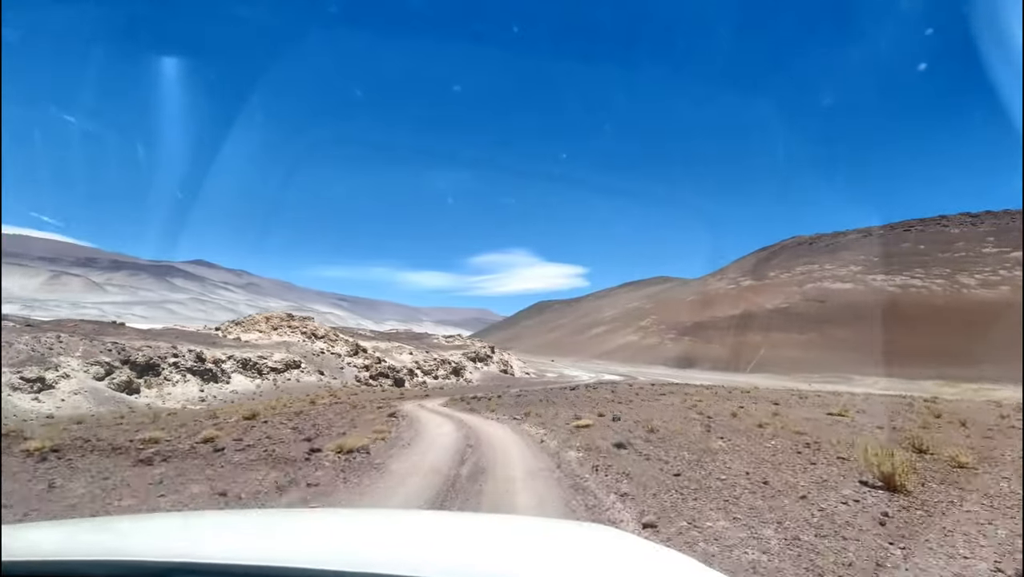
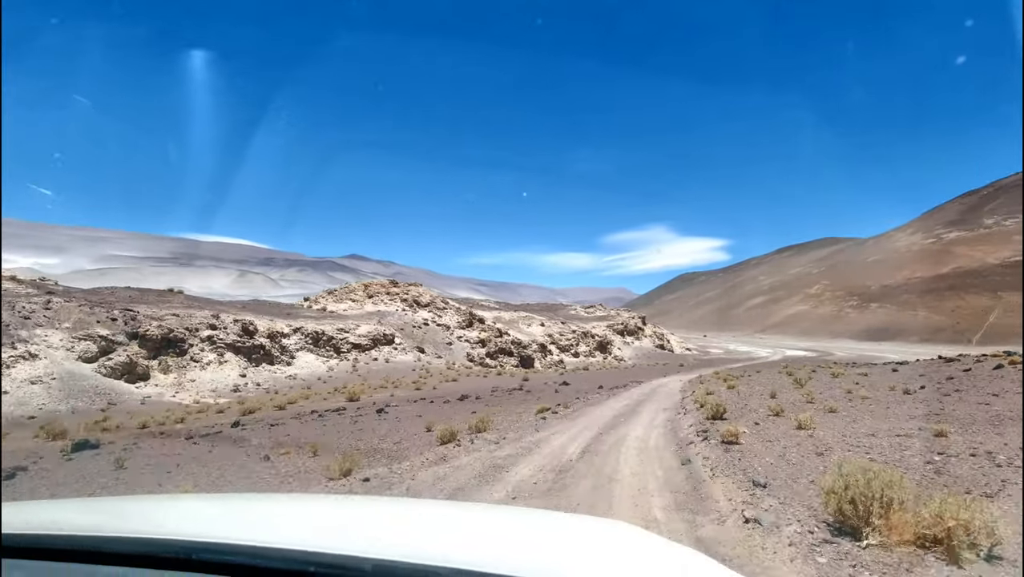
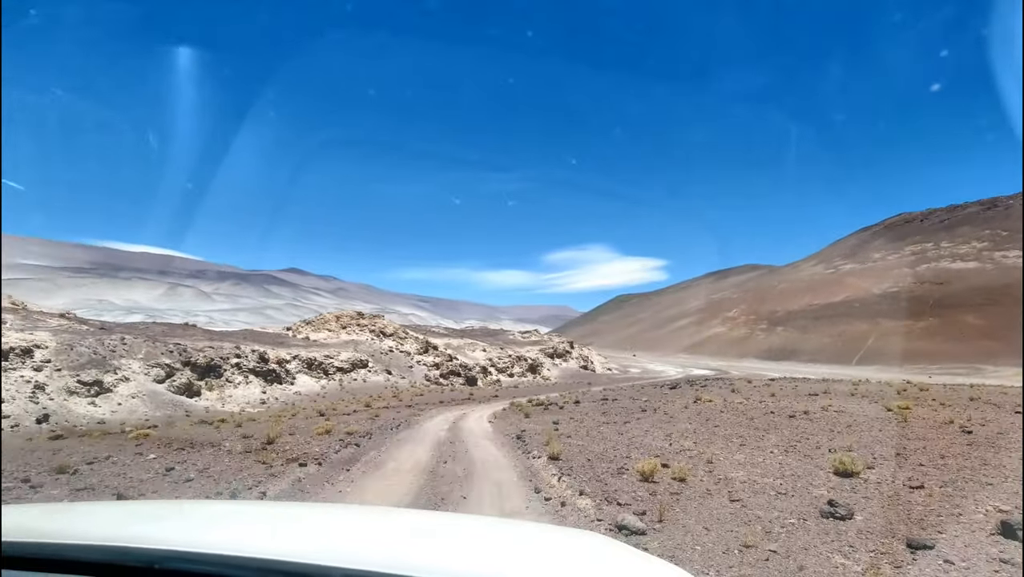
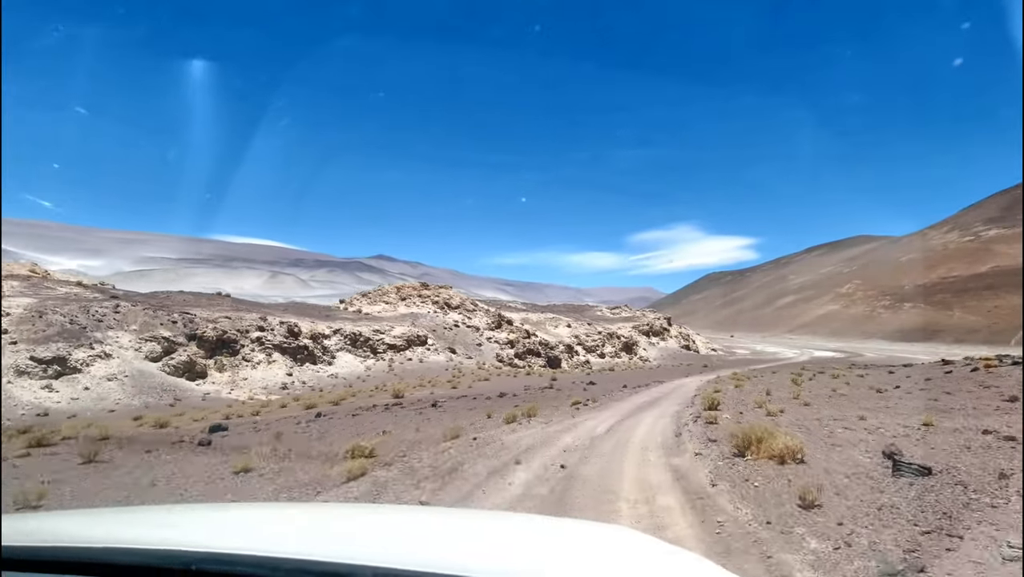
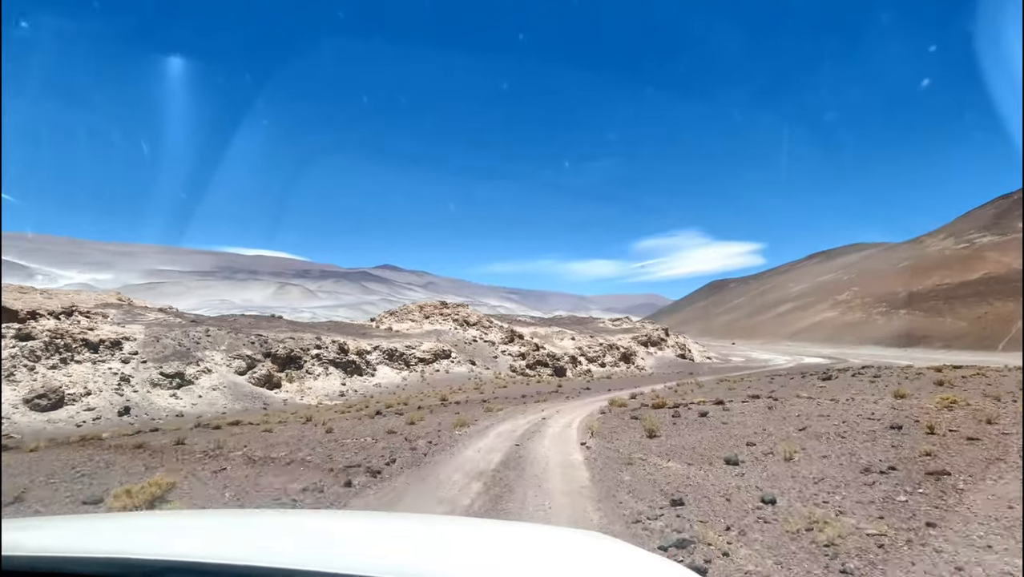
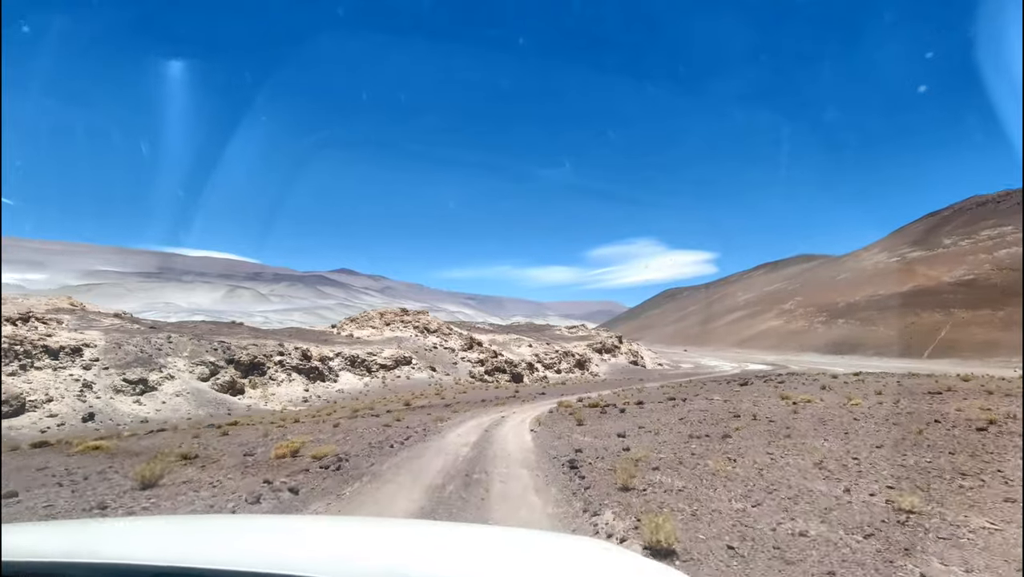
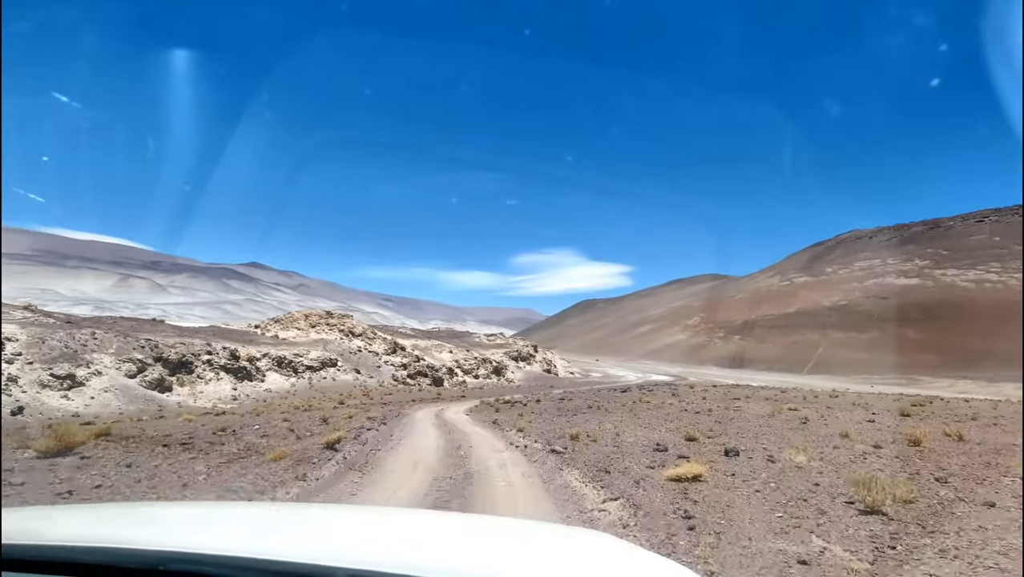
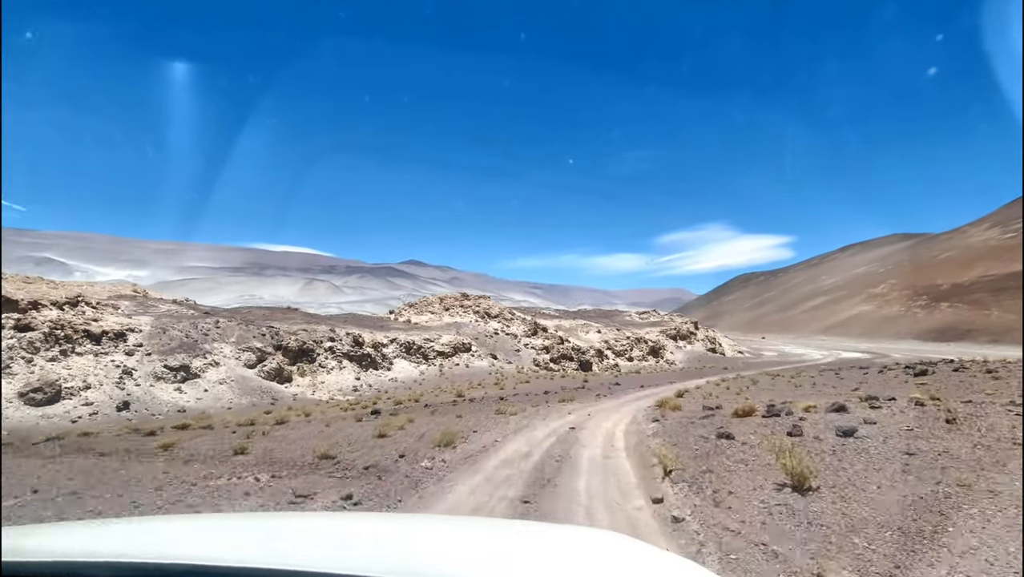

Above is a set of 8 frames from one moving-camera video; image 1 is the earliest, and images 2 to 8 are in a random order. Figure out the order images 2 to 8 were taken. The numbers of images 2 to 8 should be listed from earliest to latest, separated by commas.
7, 3, 6, 5, 8, 4, 2
